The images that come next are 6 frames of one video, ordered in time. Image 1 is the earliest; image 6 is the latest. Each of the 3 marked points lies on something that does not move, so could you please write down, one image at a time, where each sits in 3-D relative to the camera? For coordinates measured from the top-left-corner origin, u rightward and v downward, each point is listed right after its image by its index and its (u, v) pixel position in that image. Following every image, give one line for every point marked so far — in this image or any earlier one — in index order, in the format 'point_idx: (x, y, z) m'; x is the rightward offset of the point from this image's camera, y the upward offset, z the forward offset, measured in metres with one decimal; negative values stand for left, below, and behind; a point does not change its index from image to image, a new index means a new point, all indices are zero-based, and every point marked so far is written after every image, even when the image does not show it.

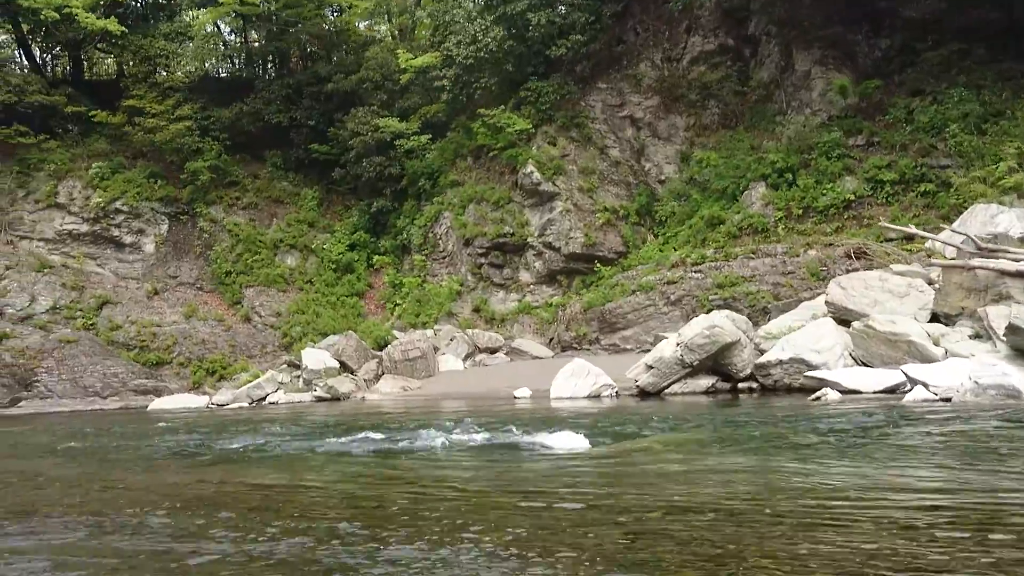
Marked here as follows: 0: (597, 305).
0: (+1.7, -0.3, +19.2) m
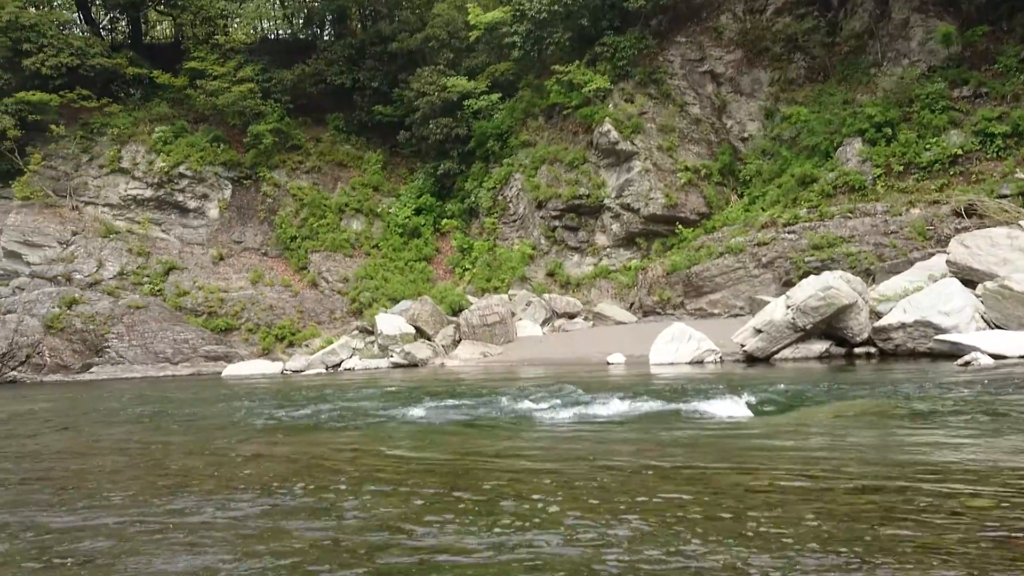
0: (+3.2, +0.4, +18.4) m
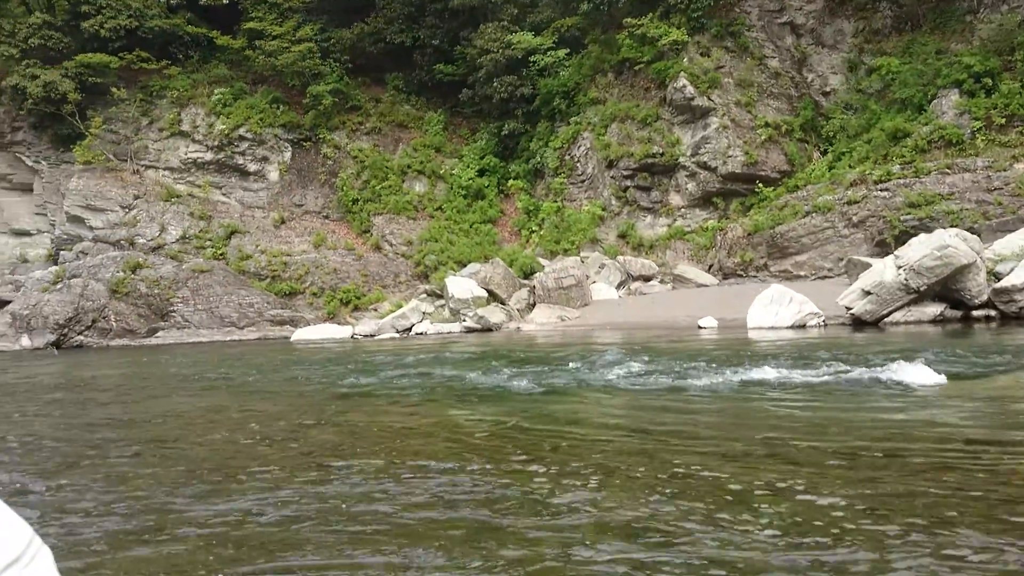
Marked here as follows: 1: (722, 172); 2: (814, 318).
0: (+4.6, +1.1, +17.7) m
1: (+4.2, +2.3, +19.2) m
2: (+3.8, -0.4, +12.2) m
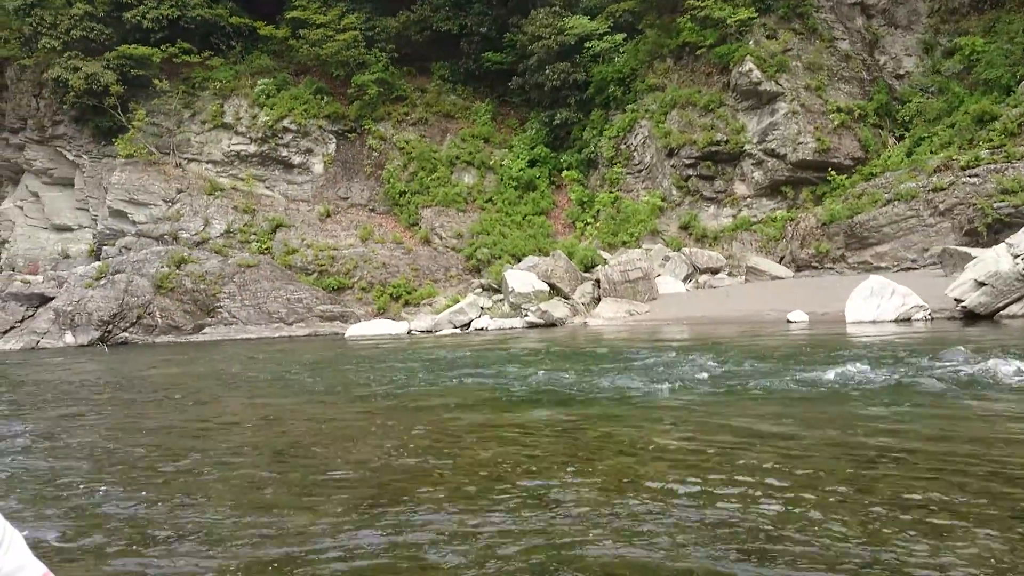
0: (+5.8, +1.2, +16.8) m
1: (+5.4, +2.5, +18.4) m
2: (+4.8, -0.3, +11.4) m
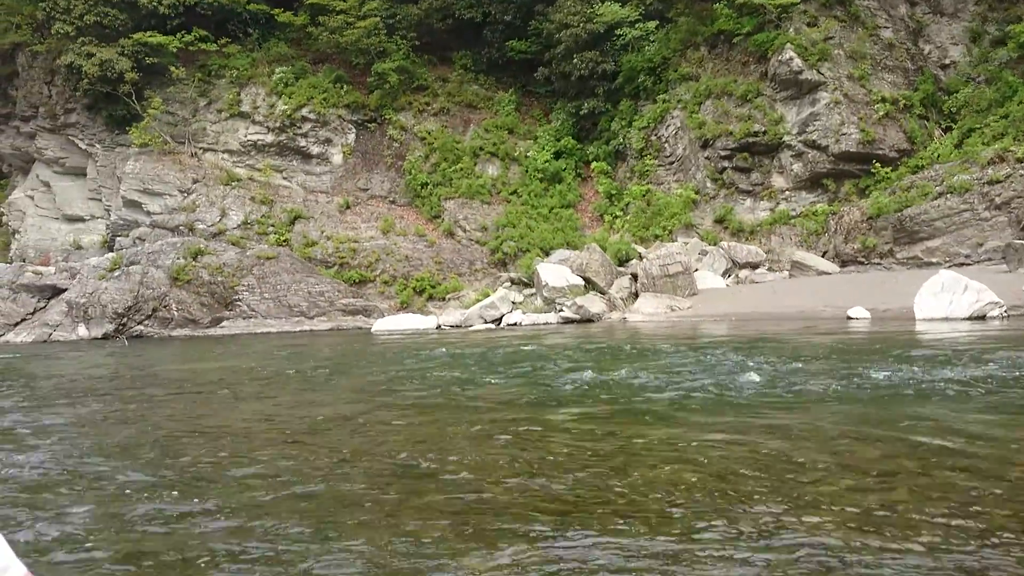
0: (+6.3, +1.3, +16.2) m
1: (+5.9, +2.5, +17.7) m
2: (+5.4, -0.2, +10.8) m
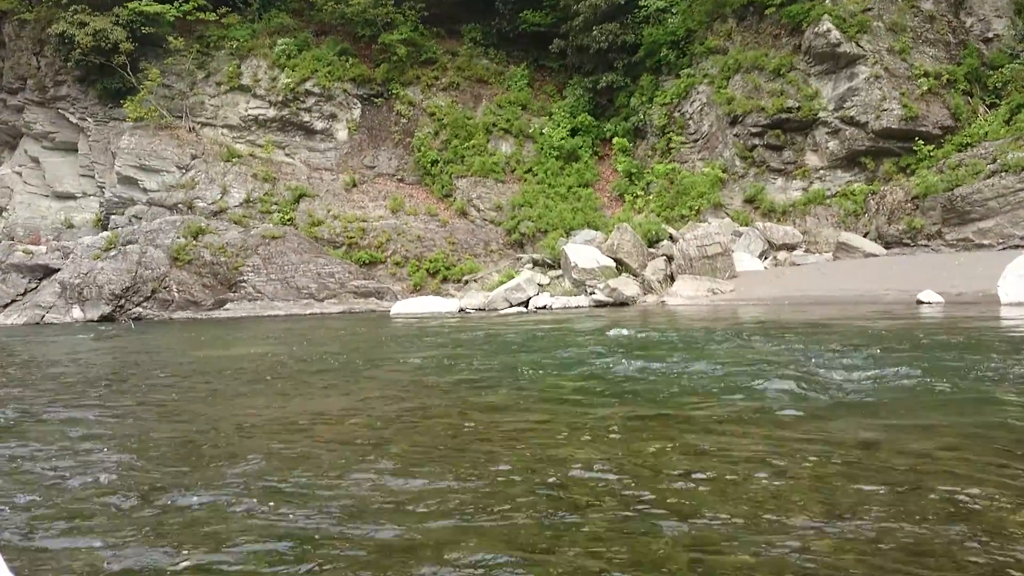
0: (+6.8, +1.6, +15.4) m
1: (+6.4, +2.8, +16.9) m
2: (+6.0, 0.0, +10.0) m
